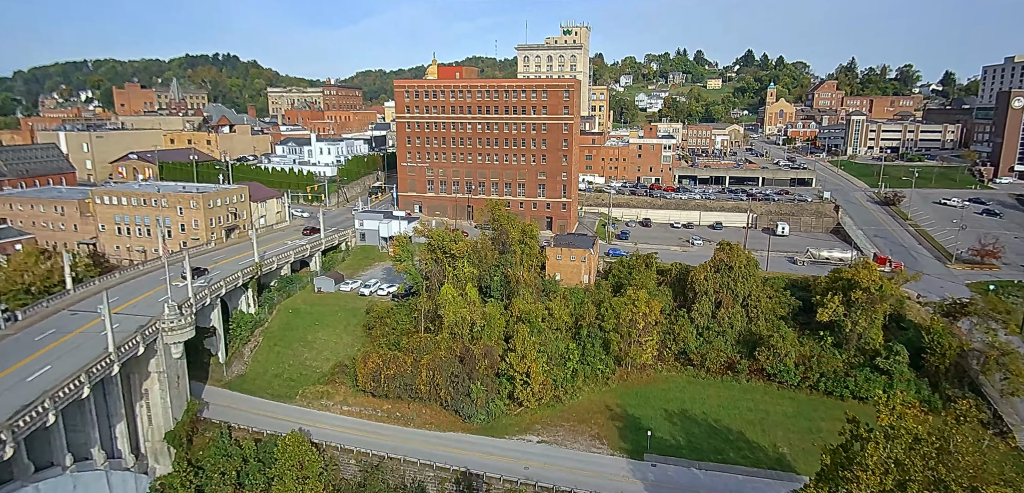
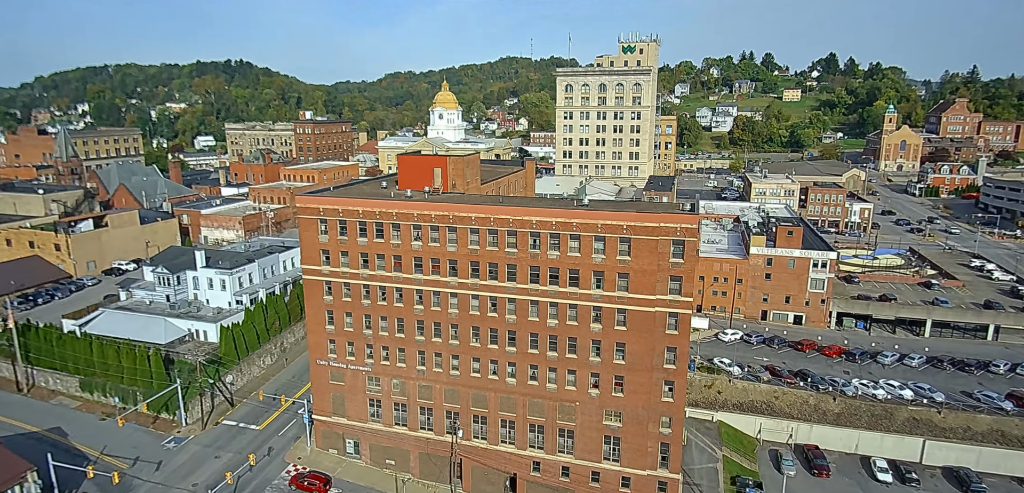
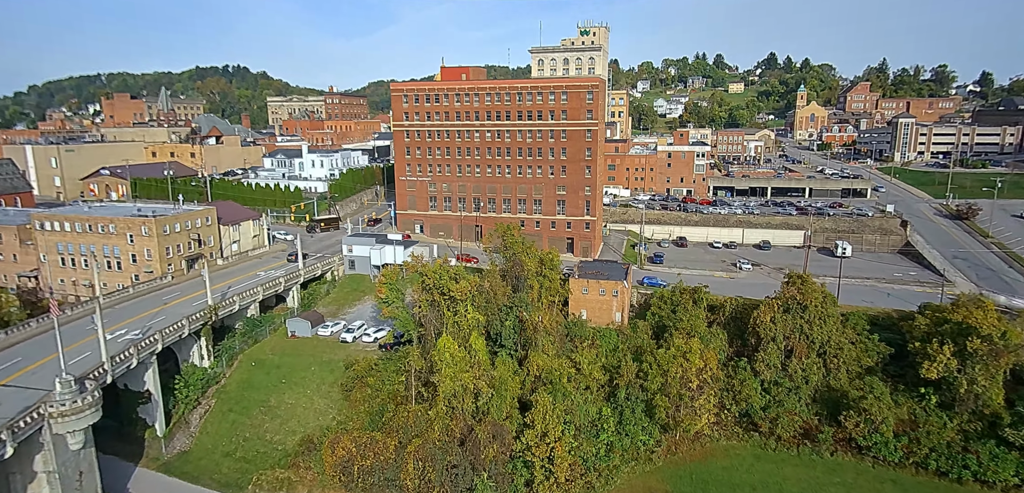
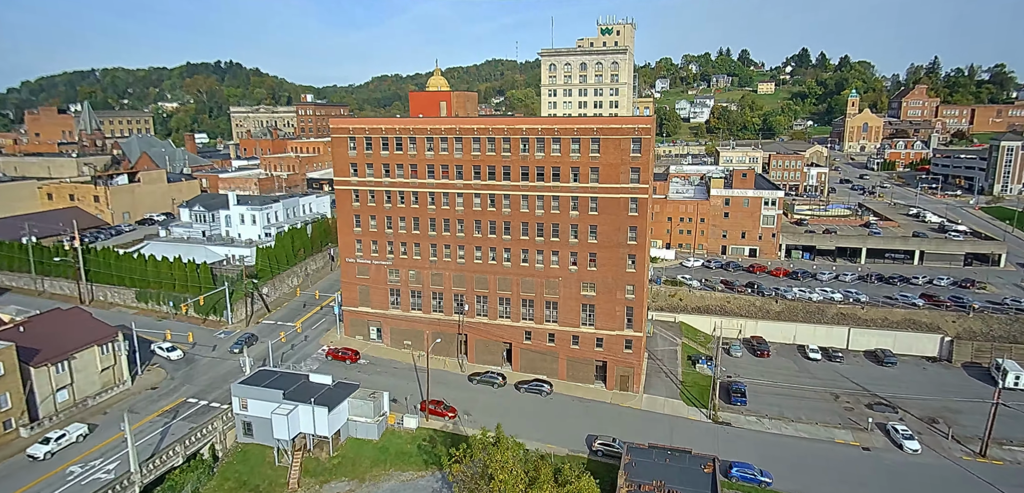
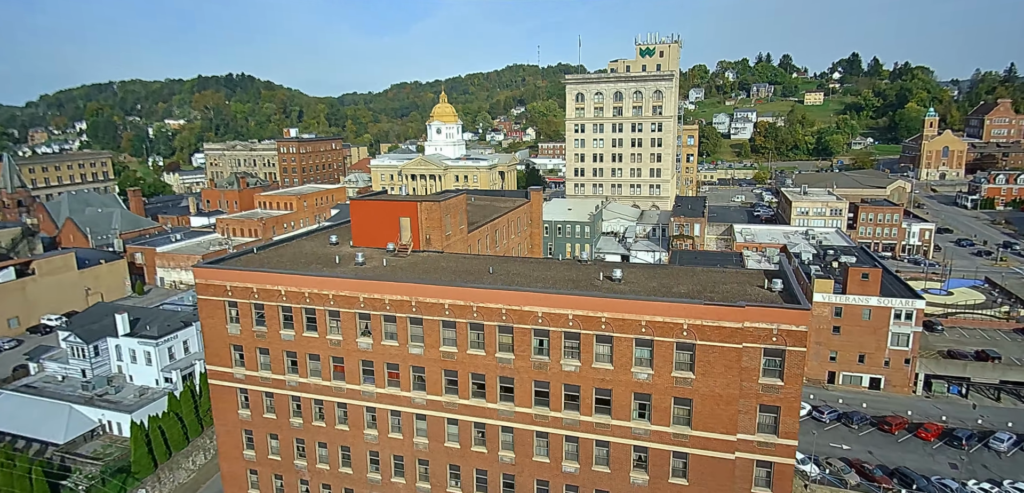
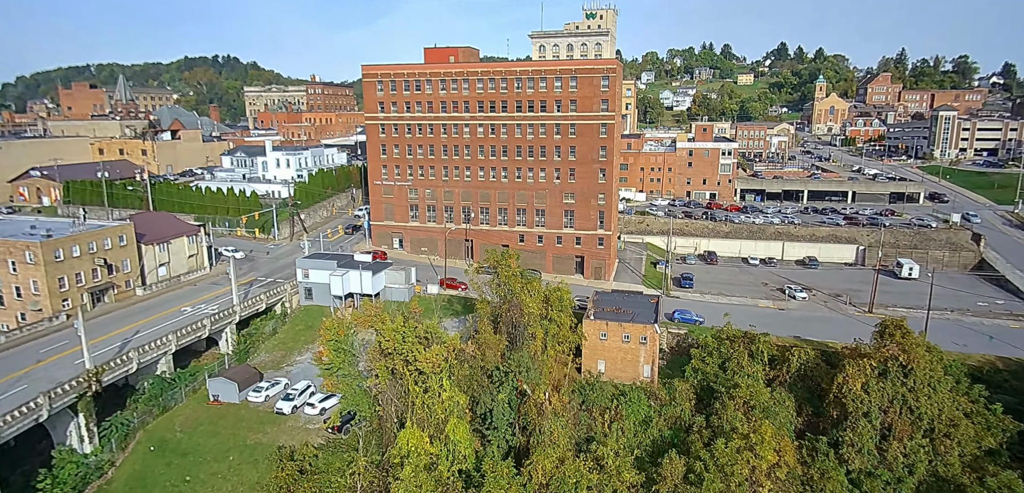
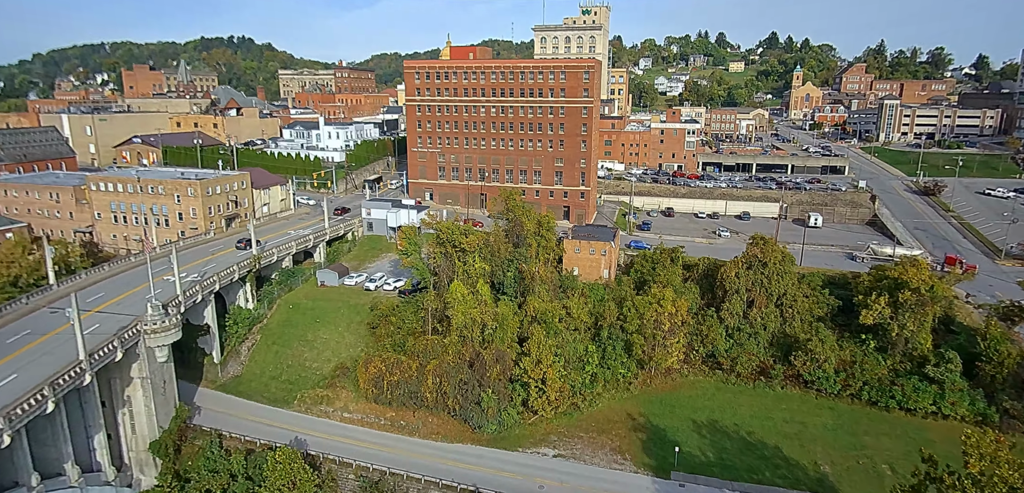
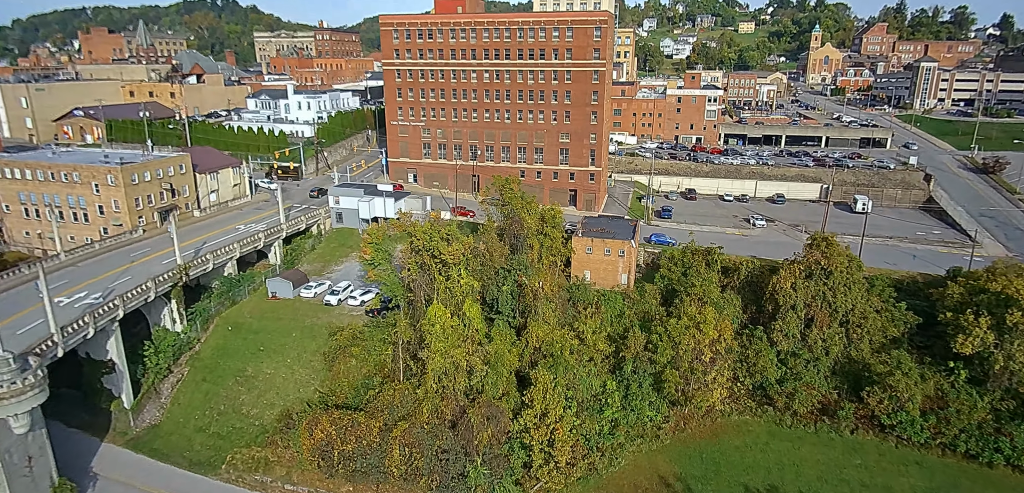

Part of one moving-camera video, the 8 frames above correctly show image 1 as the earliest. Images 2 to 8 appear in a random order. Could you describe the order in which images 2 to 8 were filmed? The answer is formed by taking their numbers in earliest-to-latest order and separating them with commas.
7, 3, 8, 6, 4, 2, 5
